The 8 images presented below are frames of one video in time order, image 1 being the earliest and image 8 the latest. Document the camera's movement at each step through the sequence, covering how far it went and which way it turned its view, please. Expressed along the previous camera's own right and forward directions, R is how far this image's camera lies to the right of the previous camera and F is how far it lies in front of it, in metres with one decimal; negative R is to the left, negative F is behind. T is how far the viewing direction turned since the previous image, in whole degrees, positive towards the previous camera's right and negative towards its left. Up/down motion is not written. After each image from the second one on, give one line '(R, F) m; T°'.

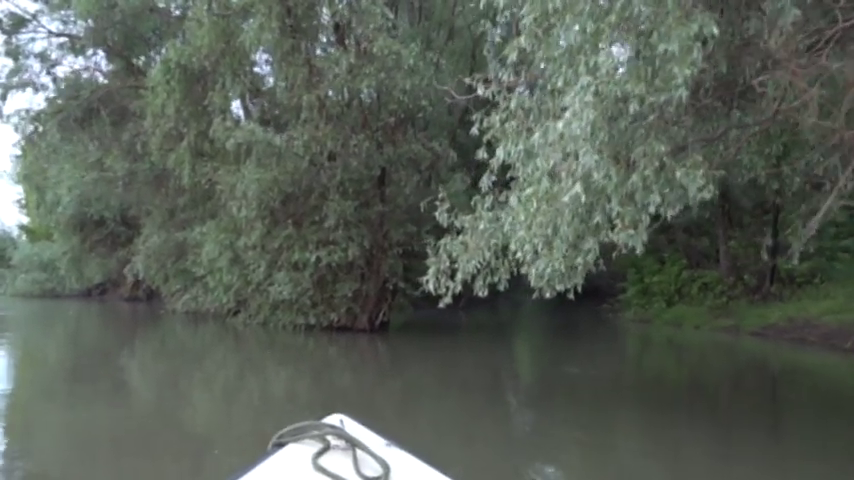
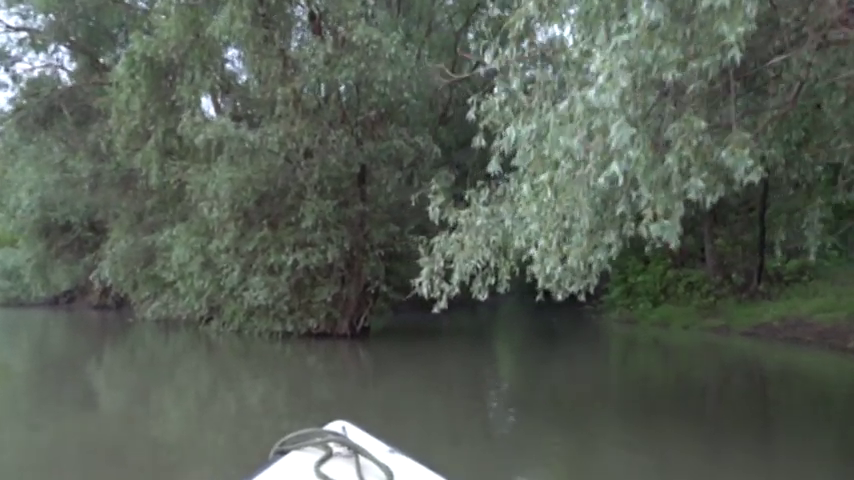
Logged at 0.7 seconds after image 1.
(-0.2, +1.0) m; +2°
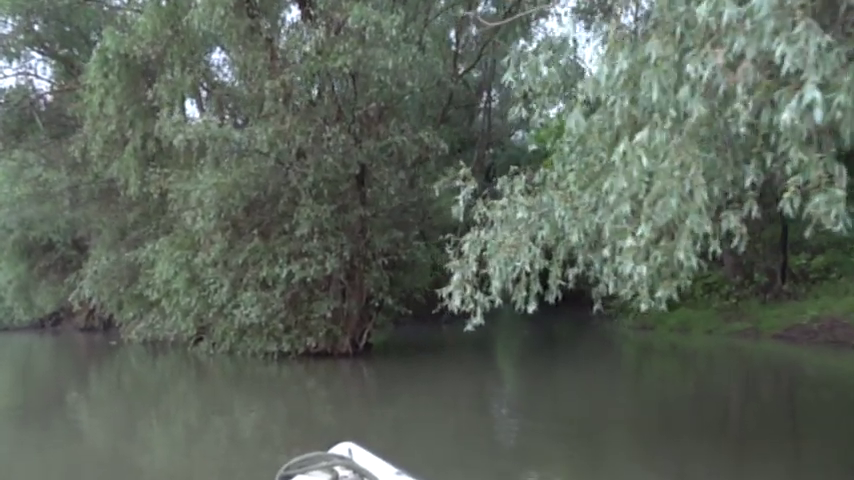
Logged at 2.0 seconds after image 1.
(-0.3, +1.9) m; 0°
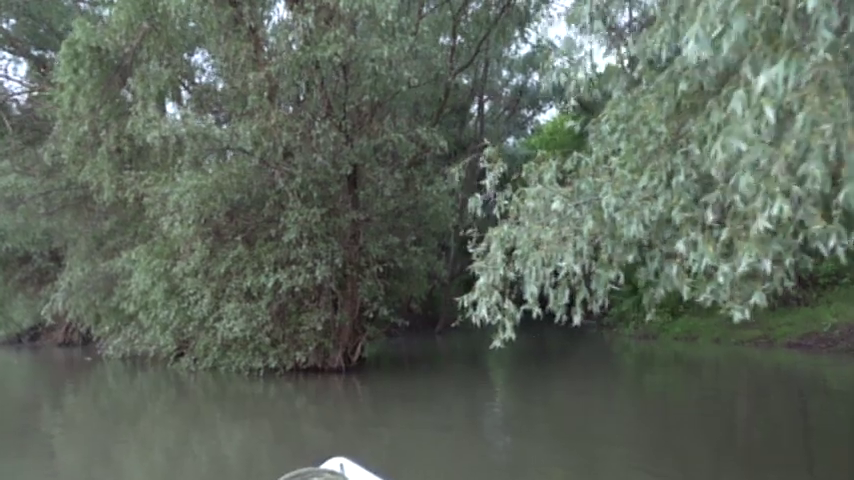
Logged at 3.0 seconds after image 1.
(-0.2, +1.3) m; +1°
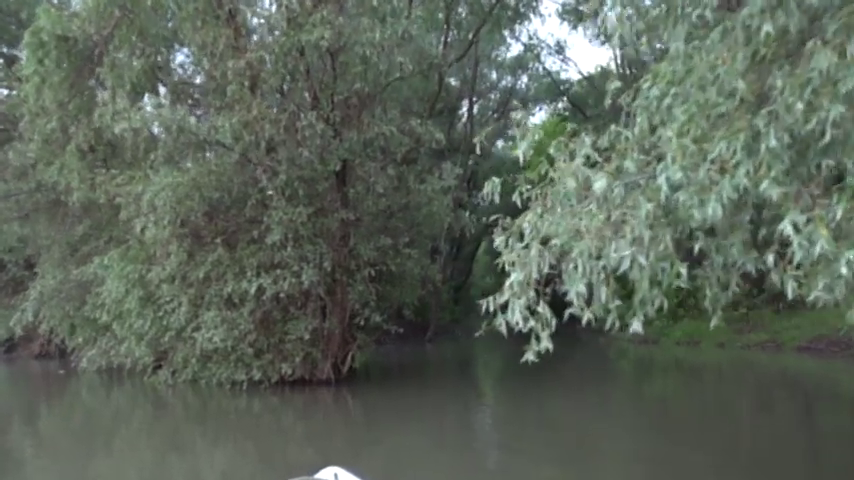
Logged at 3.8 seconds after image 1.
(-0.1, +1.2) m; +1°
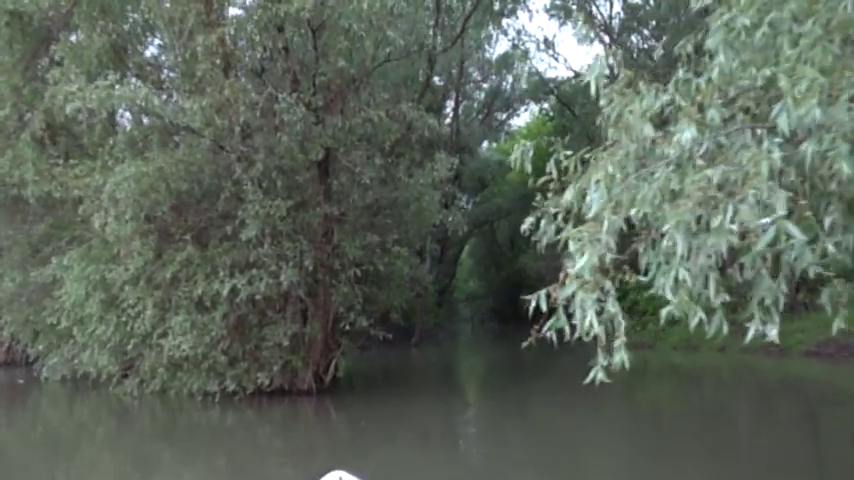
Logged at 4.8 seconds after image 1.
(-0.1, +1.4) m; +1°
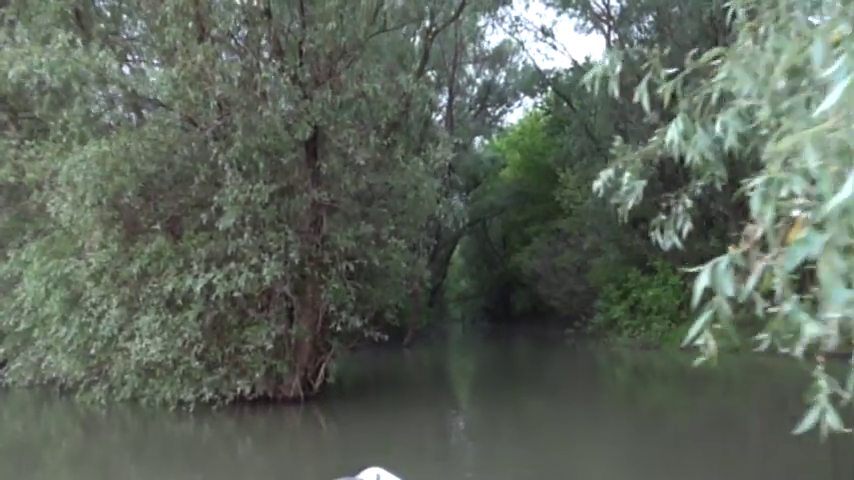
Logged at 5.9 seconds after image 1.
(-0.1, +1.5) m; +1°
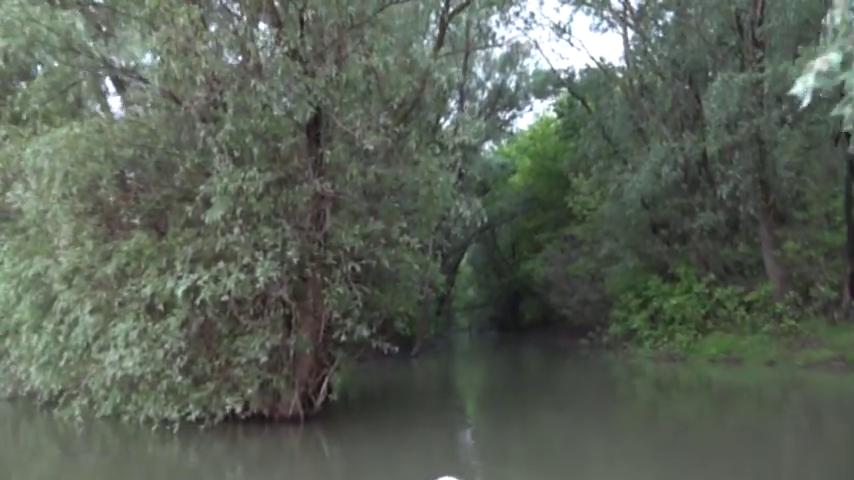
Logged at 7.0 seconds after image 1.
(-0.1, +1.5) m; 0°
